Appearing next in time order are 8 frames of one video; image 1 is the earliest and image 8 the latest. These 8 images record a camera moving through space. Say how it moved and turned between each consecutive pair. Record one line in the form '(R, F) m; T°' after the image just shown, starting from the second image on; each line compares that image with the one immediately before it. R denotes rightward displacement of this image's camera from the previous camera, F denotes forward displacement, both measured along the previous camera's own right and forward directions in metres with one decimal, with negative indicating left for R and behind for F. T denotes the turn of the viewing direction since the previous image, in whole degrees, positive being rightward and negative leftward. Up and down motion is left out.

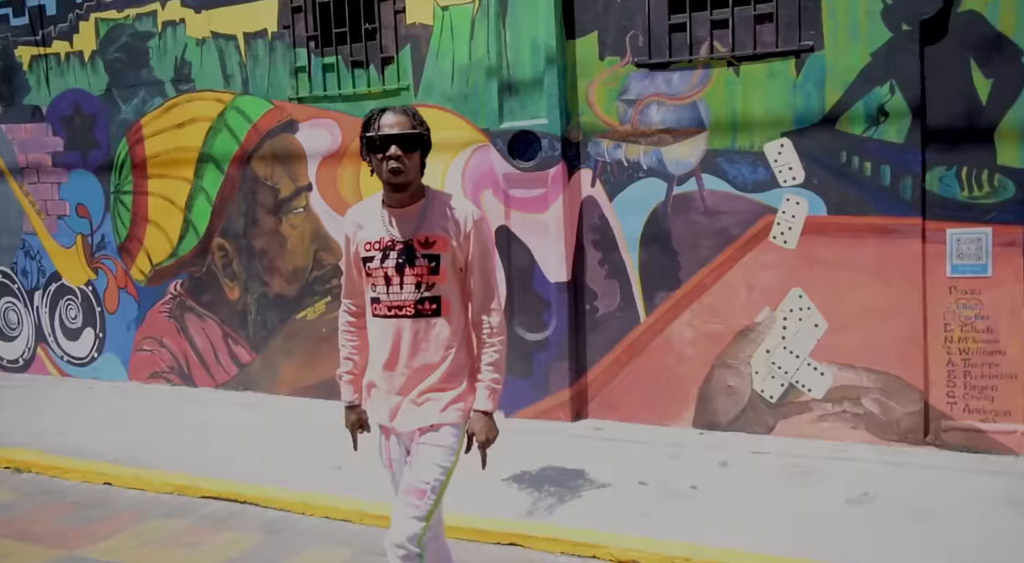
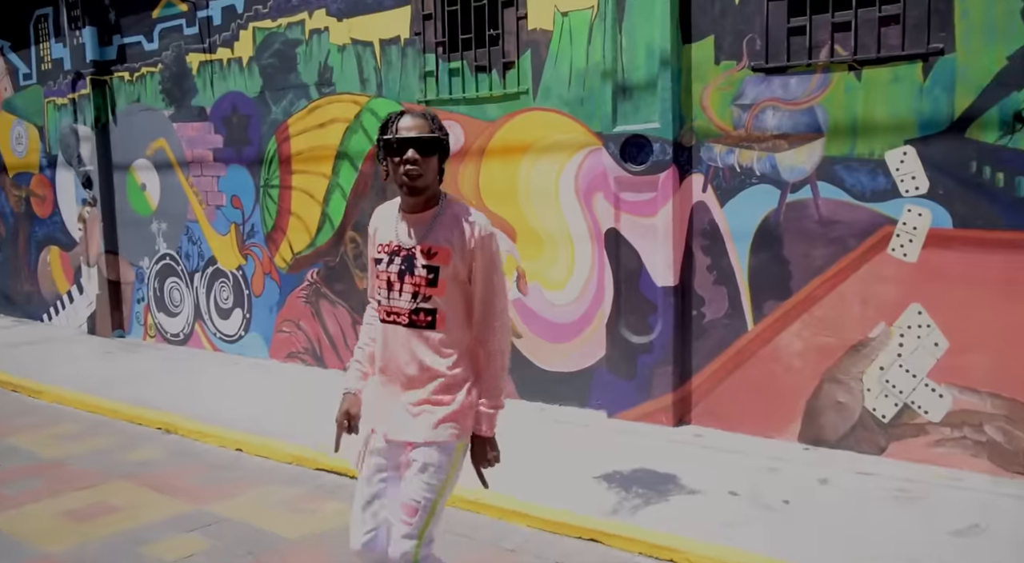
(+0.2, -0.1) m; -10°
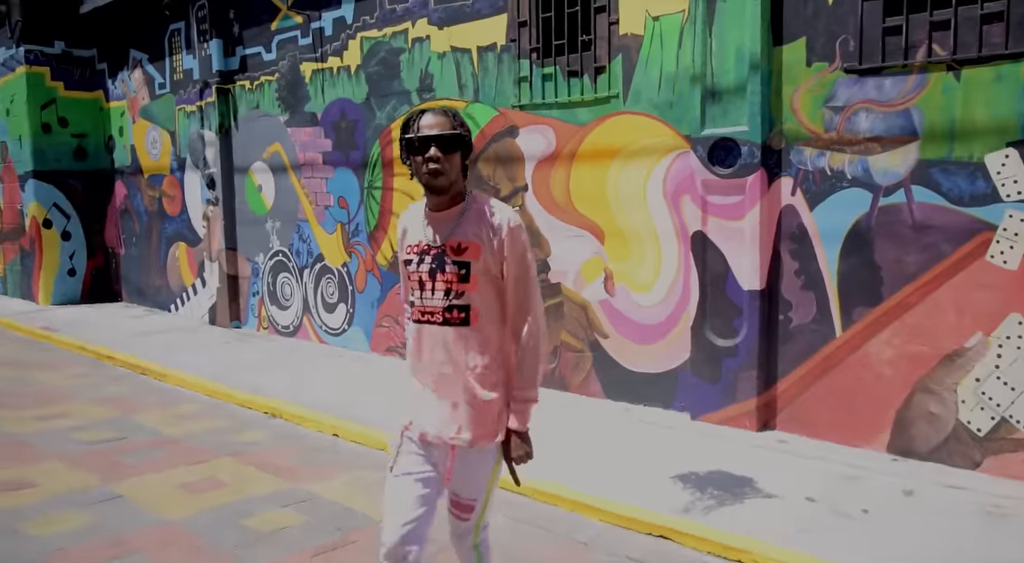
(+0.1, -0.1) m; -8°
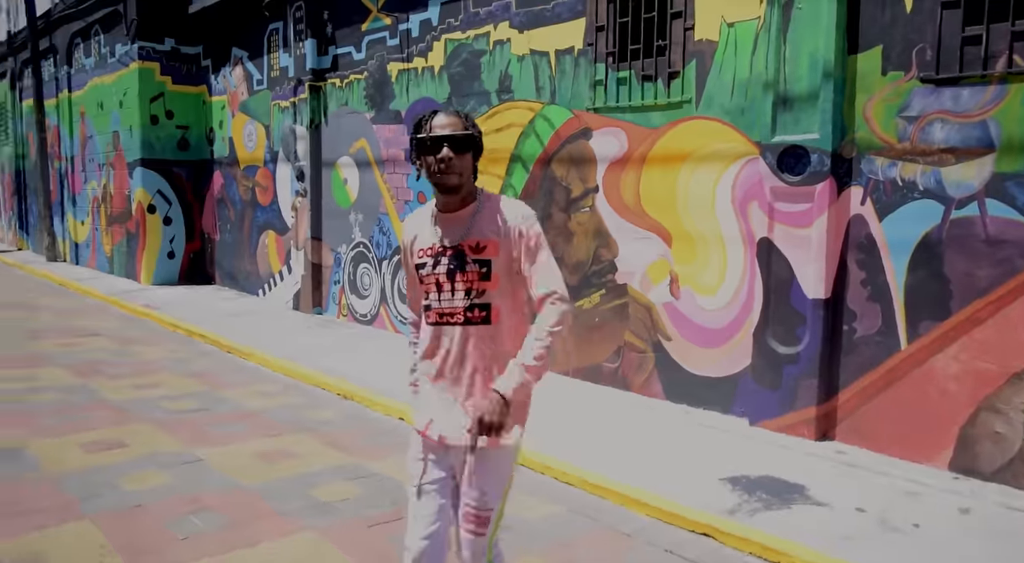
(+0.1, -0.2) m; -6°
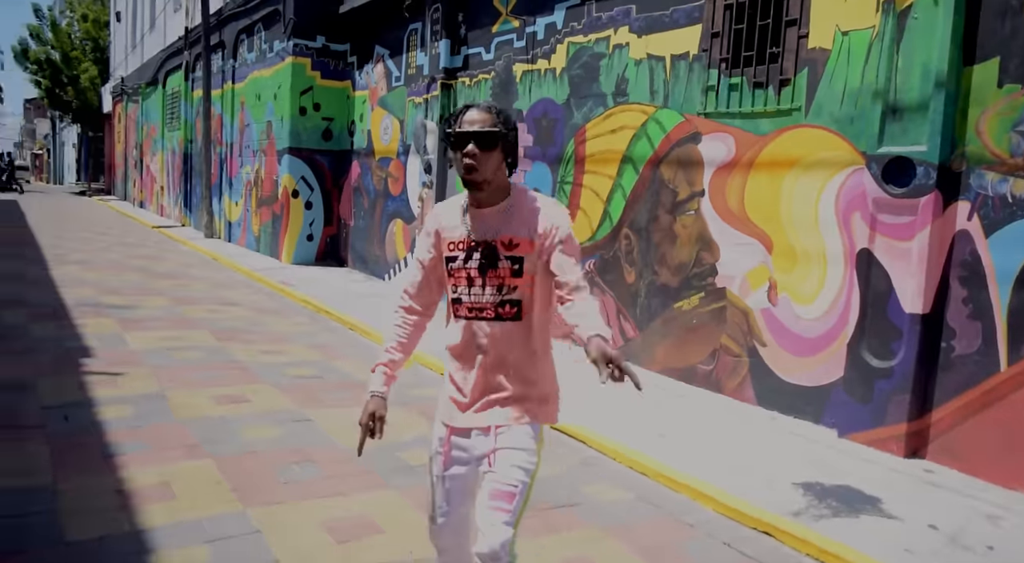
(+0.2, -0.3) m; -9°
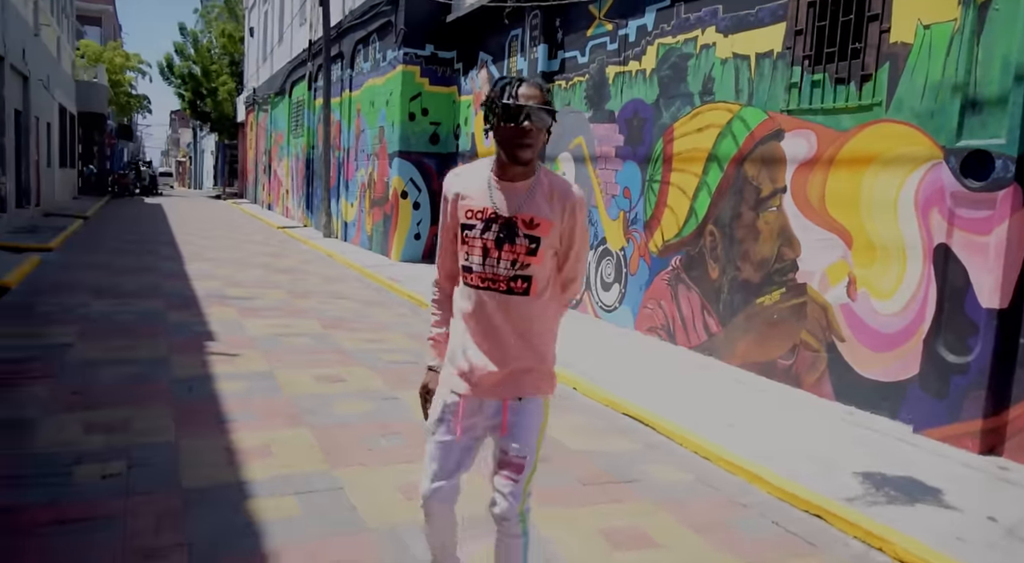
(+0.3, -0.3) m; -8°
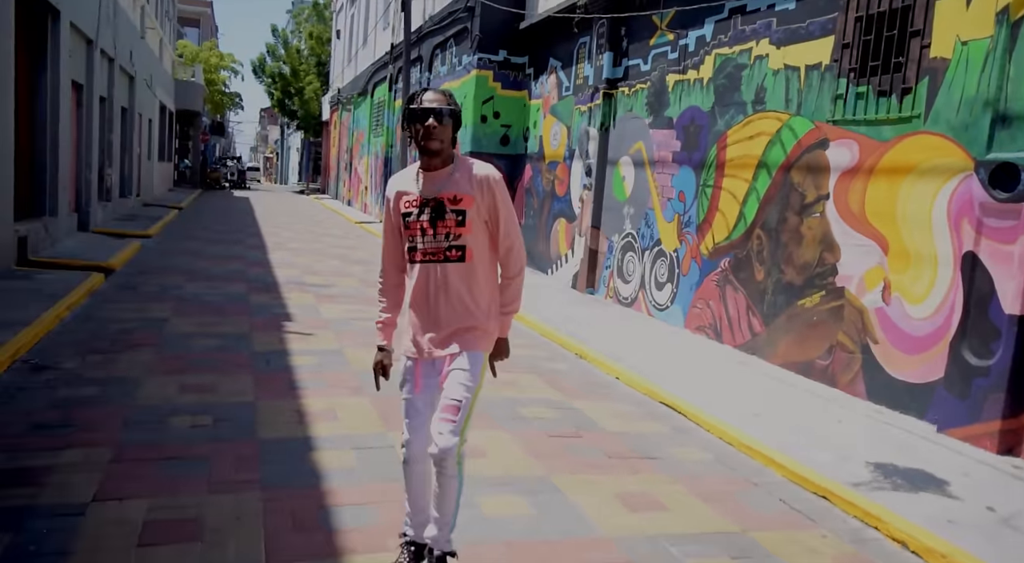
(+0.2, -0.5) m; -5°
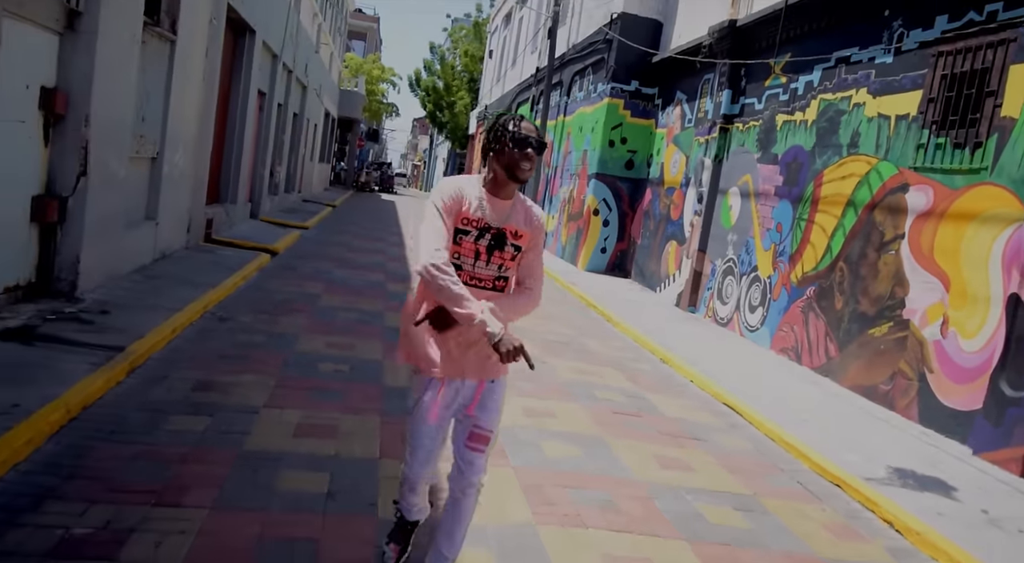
(+0.4, -1.1) m; -10°
